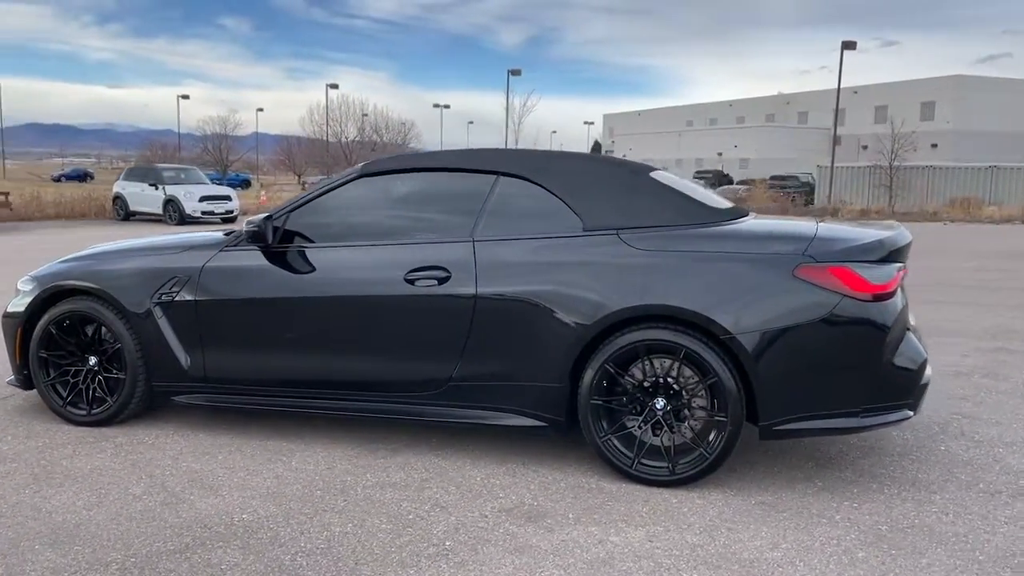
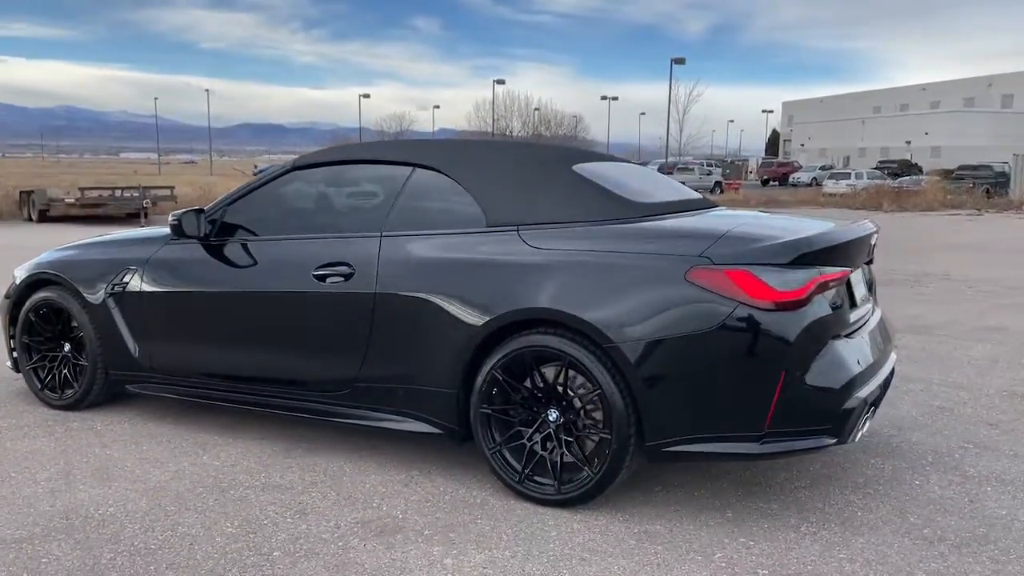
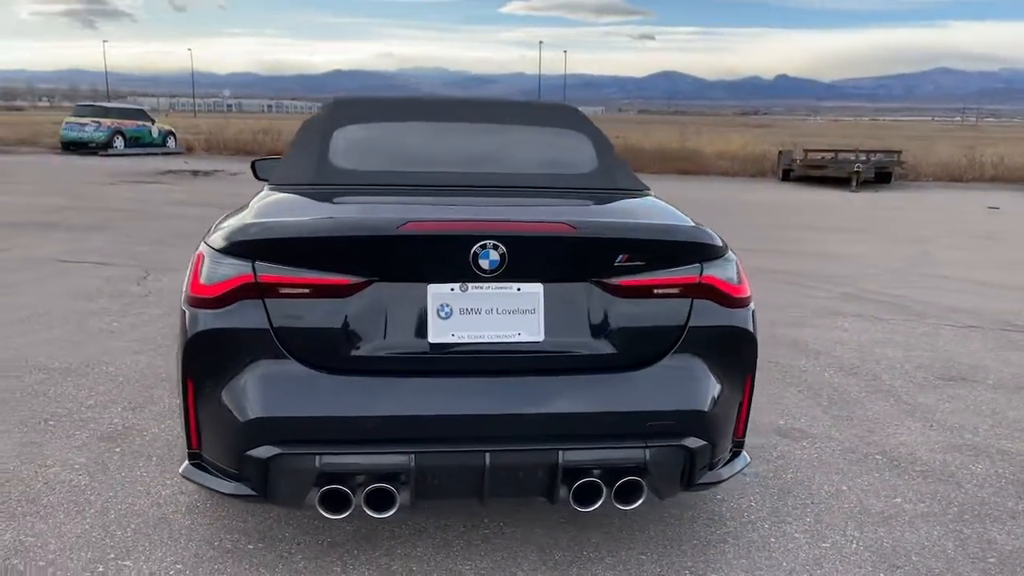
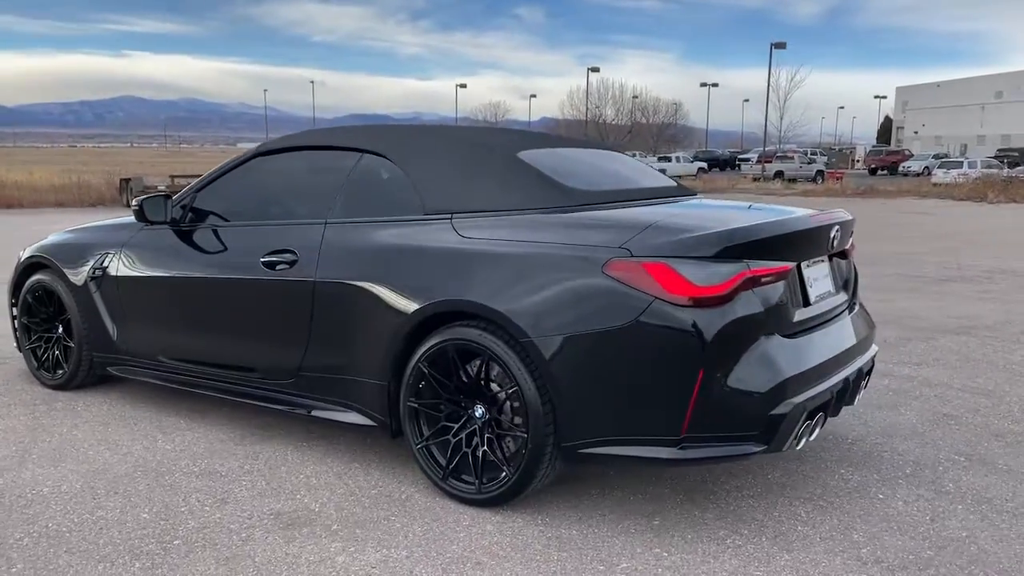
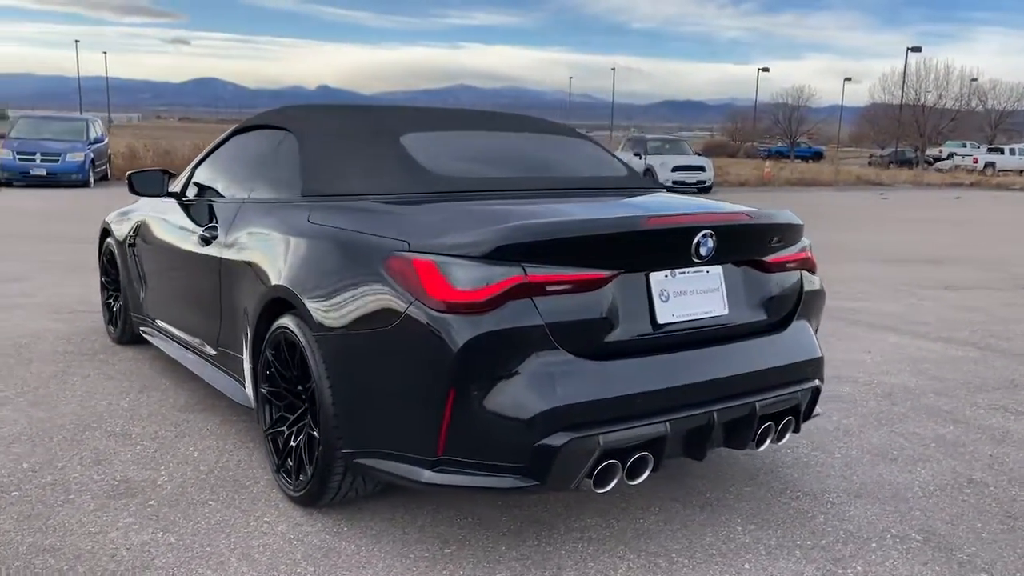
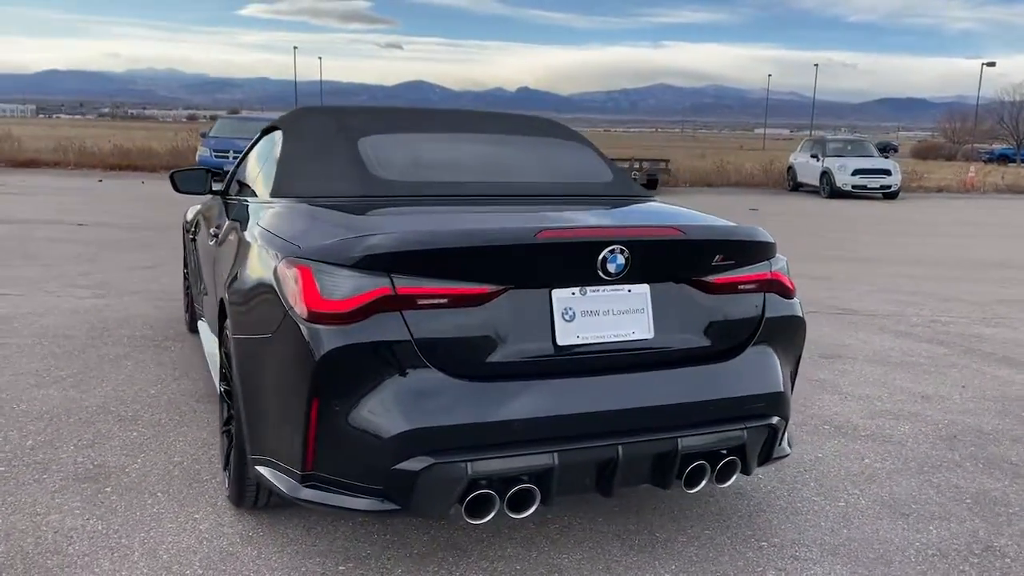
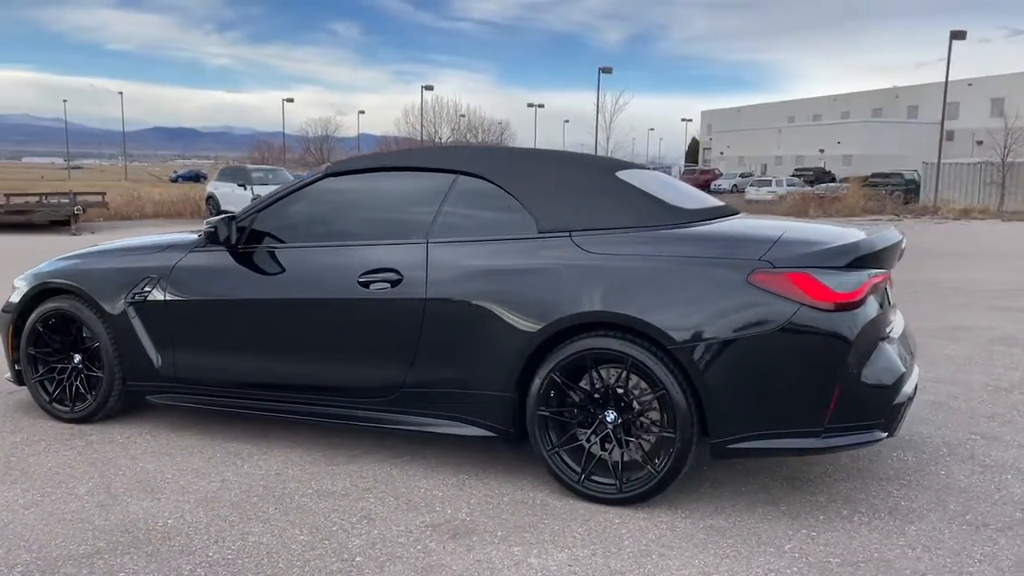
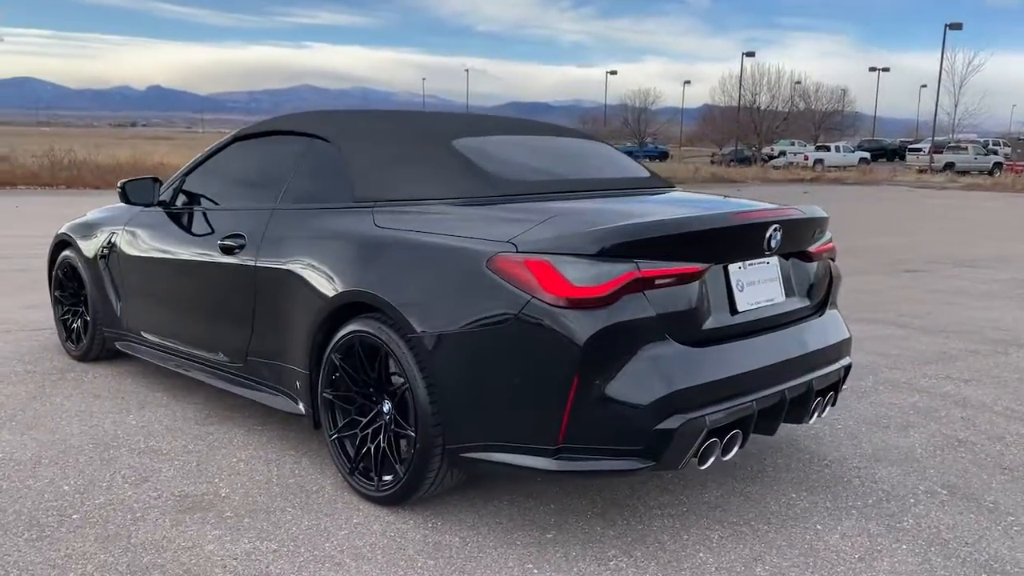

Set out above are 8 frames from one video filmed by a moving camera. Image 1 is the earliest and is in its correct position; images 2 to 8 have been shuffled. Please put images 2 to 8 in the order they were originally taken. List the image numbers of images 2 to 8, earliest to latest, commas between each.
7, 2, 4, 8, 5, 6, 3
